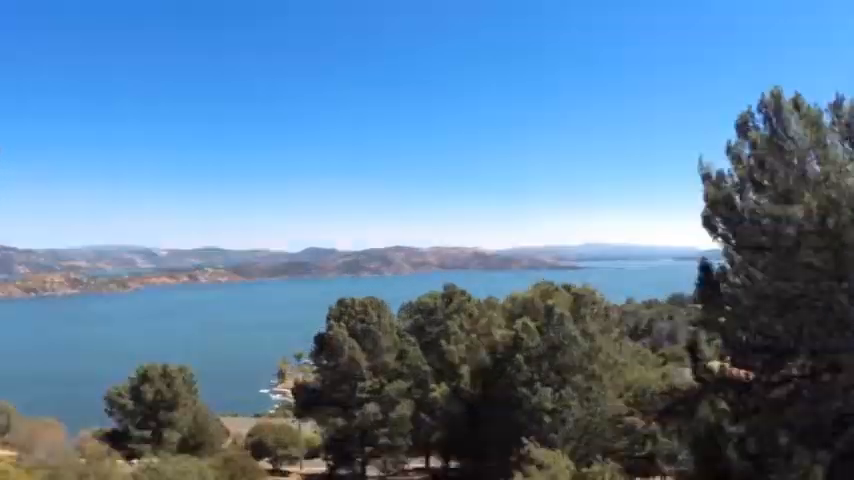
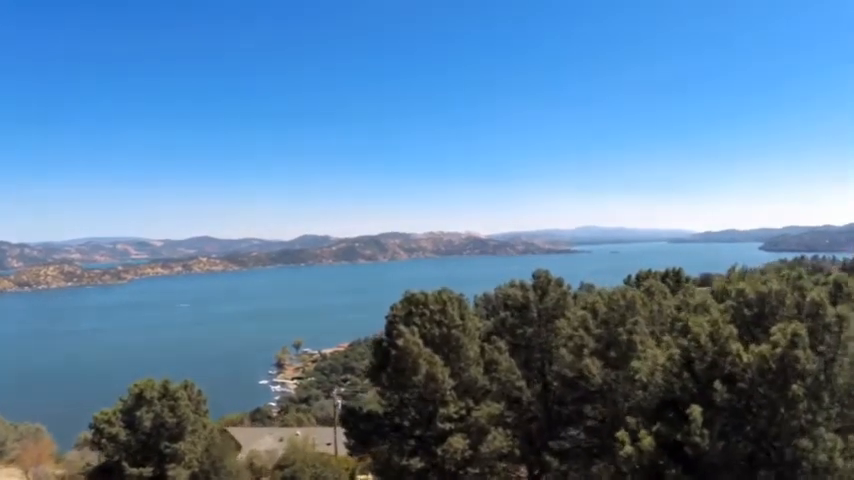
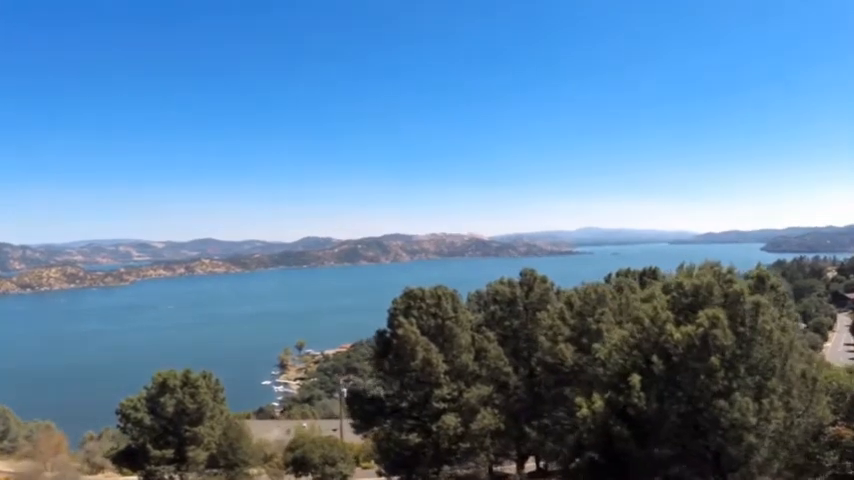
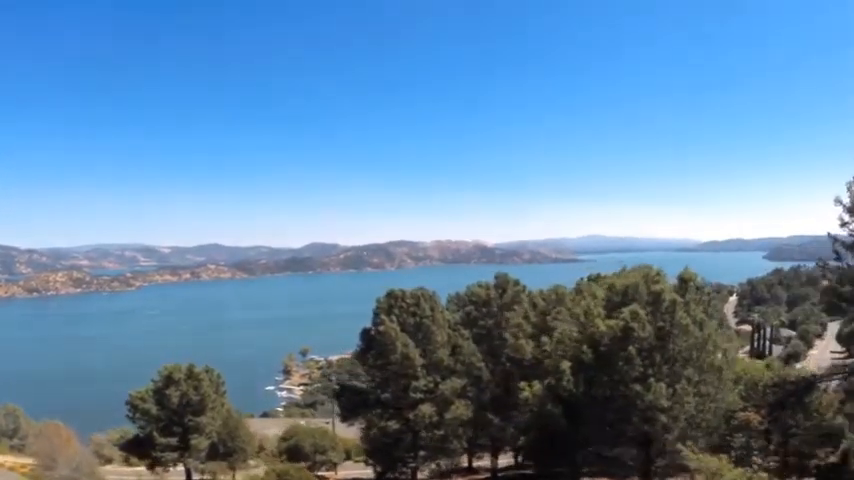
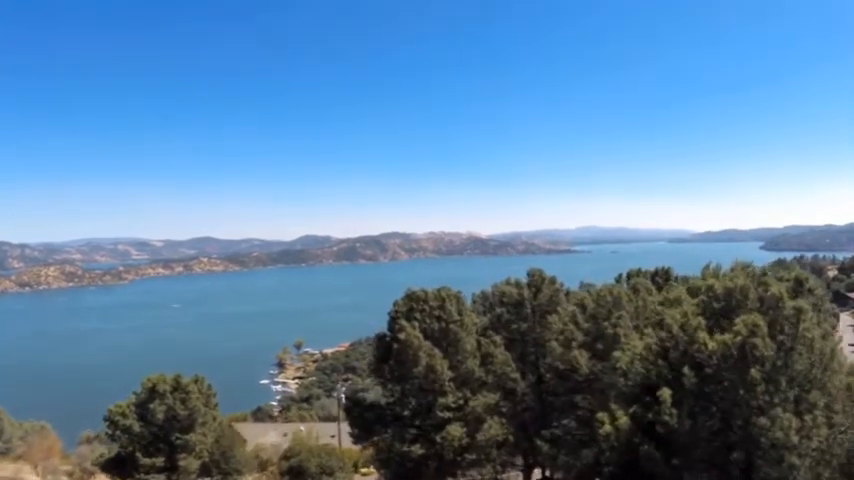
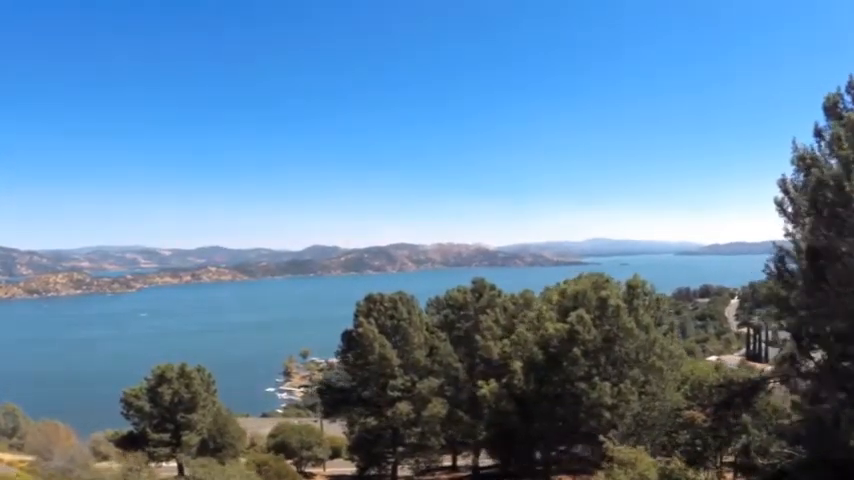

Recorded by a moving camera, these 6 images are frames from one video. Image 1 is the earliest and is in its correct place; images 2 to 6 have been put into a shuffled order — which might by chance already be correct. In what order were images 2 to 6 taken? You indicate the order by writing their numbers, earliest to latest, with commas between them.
6, 4, 3, 5, 2
